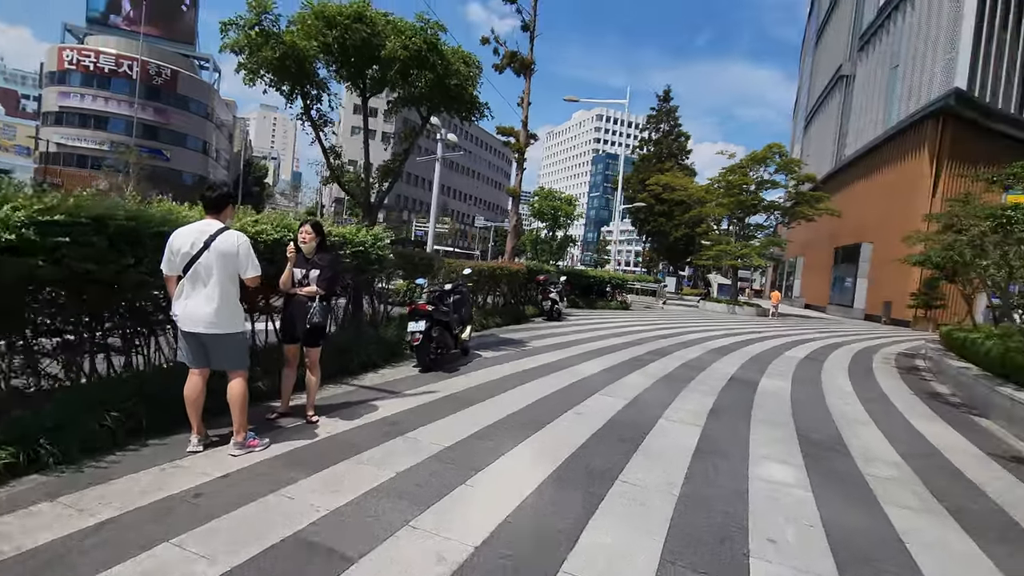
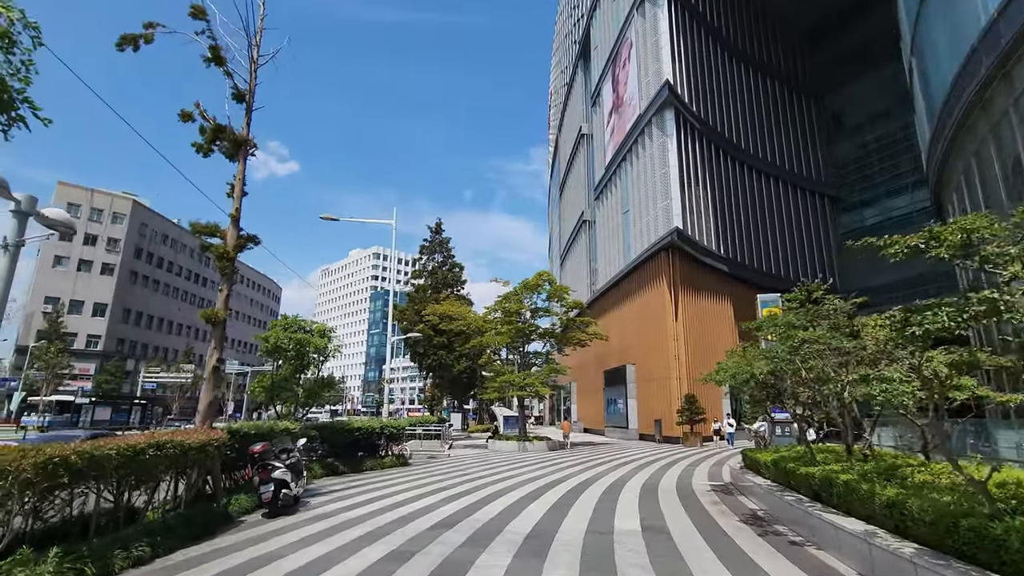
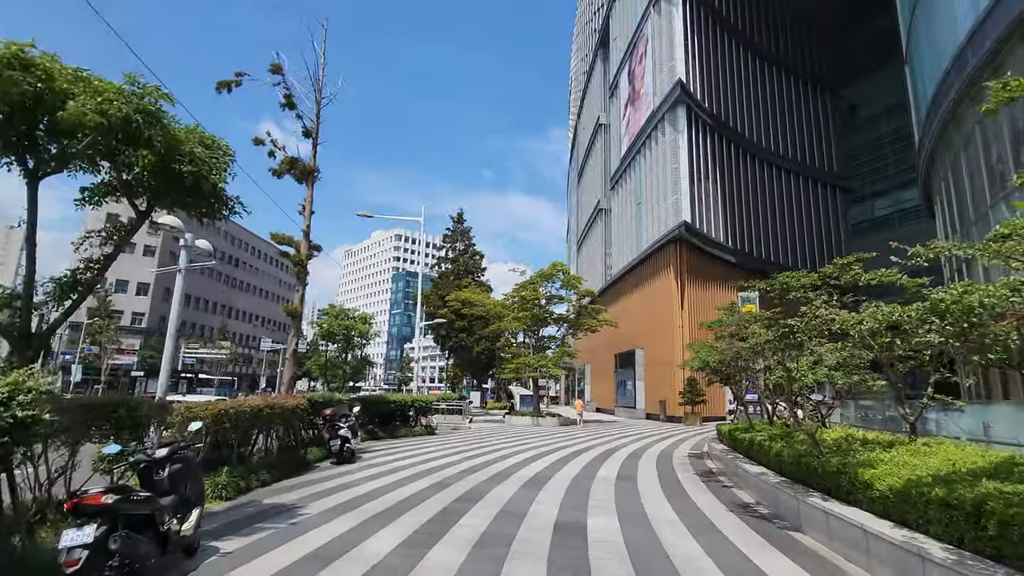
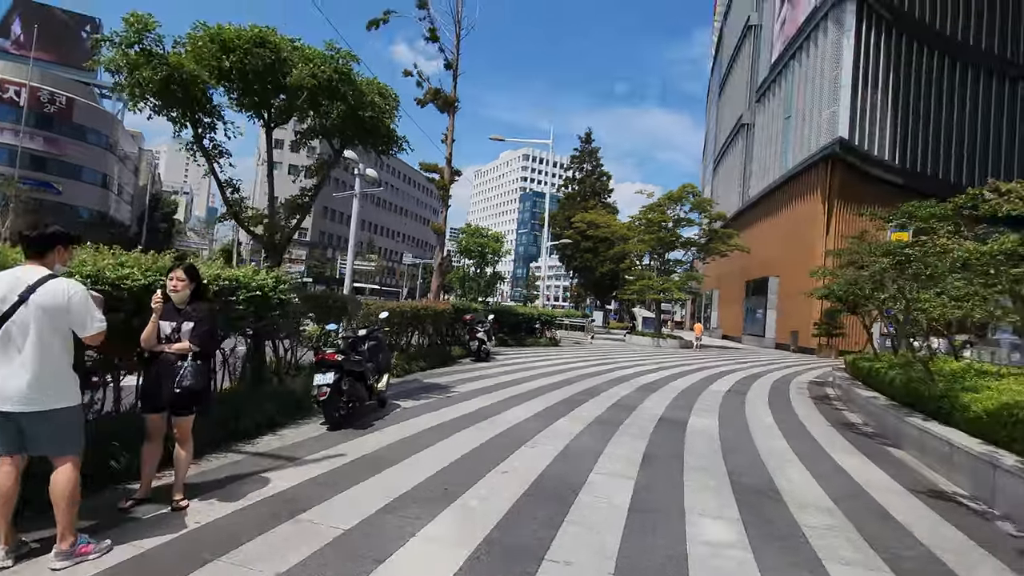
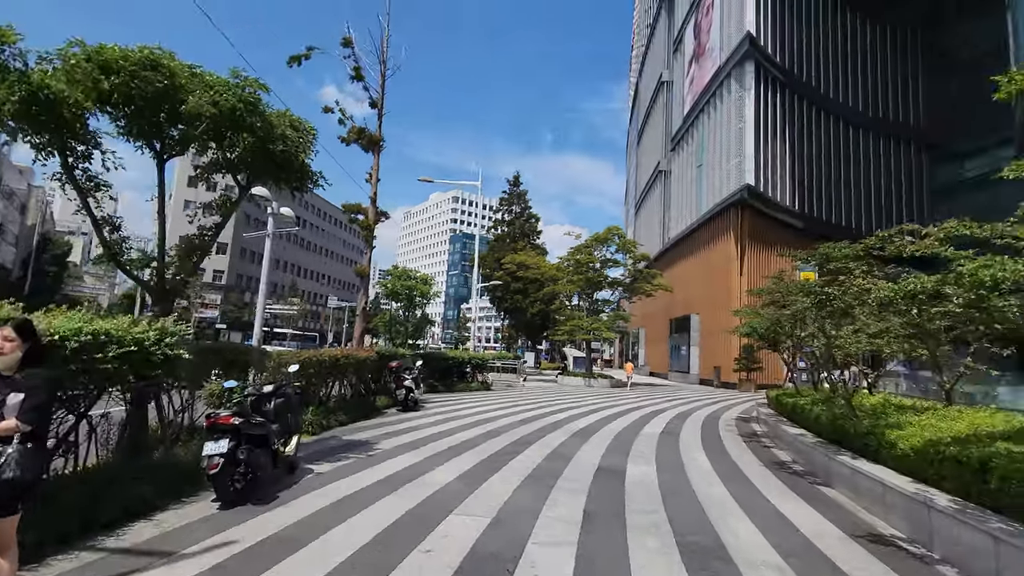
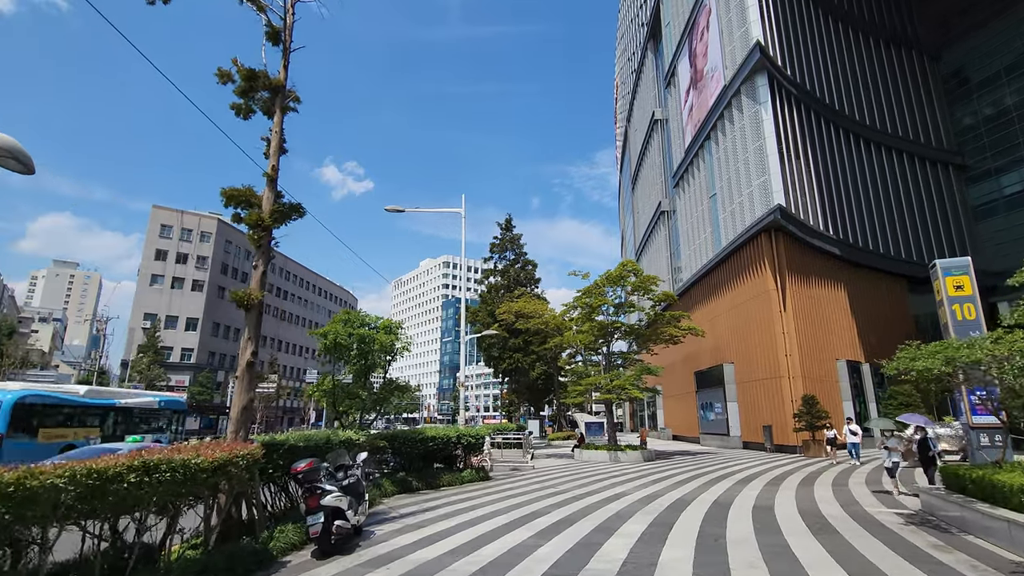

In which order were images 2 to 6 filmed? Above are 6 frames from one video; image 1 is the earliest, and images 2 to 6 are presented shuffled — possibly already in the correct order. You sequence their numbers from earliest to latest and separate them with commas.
4, 5, 3, 2, 6
